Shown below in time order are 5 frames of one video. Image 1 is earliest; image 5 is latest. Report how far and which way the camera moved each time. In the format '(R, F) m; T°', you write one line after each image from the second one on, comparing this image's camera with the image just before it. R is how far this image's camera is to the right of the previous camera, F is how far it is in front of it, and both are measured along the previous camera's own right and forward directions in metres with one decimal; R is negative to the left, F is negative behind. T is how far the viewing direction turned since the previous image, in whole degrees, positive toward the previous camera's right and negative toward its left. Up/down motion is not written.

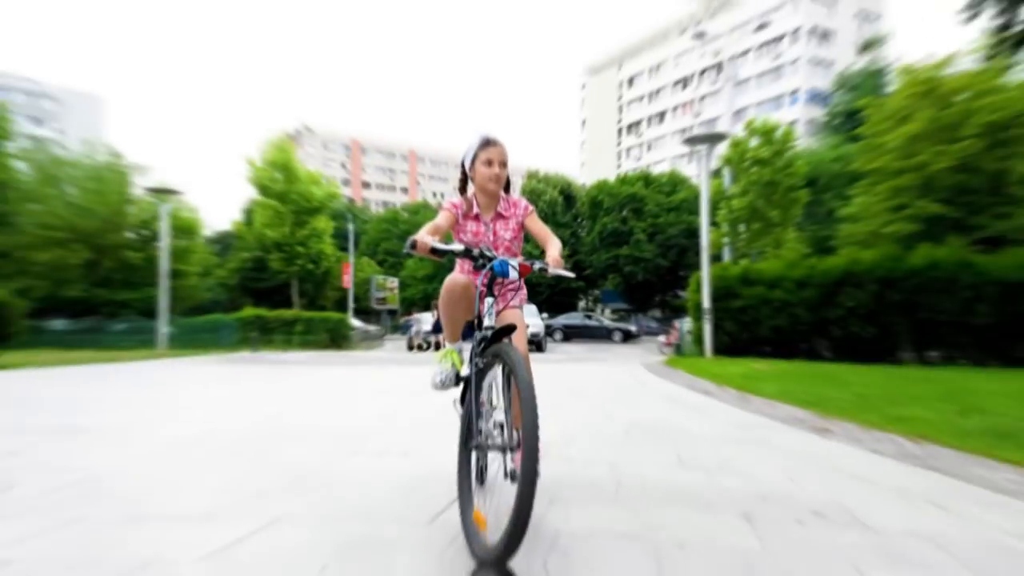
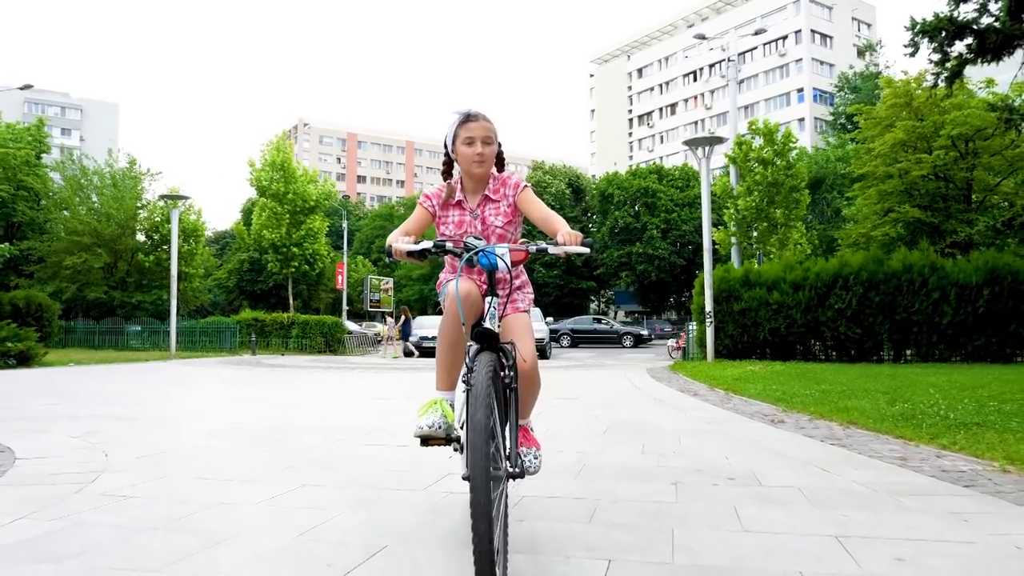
(+0.1, -0.9) m; +1°
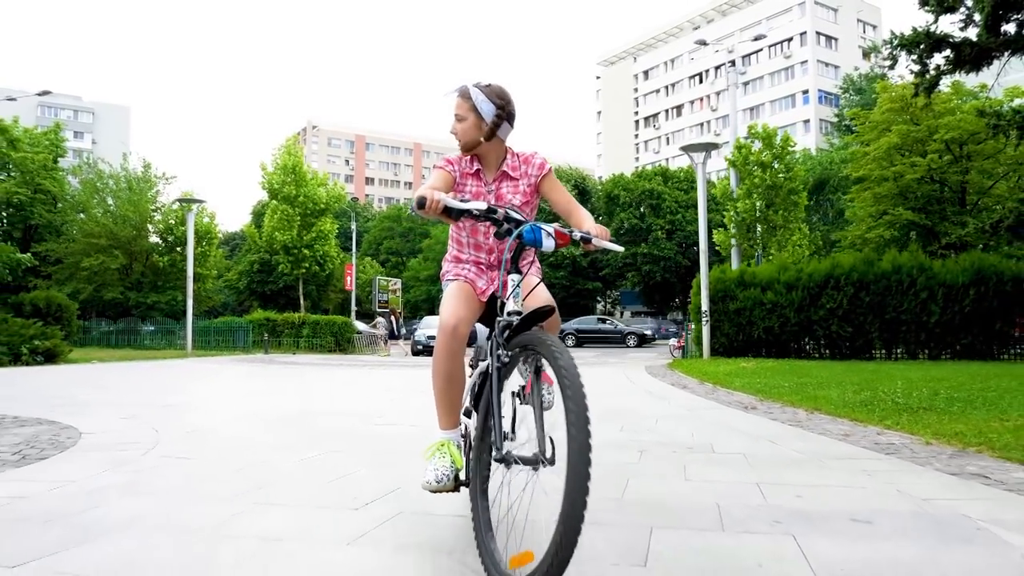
(+0.1, -0.7) m; -1°
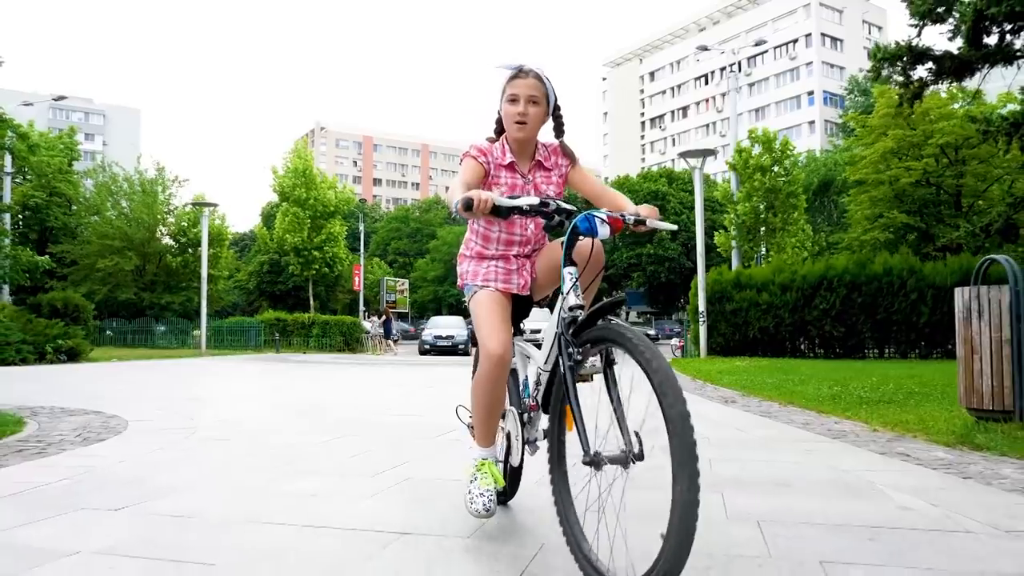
(+0.1, -0.6) m; -1°
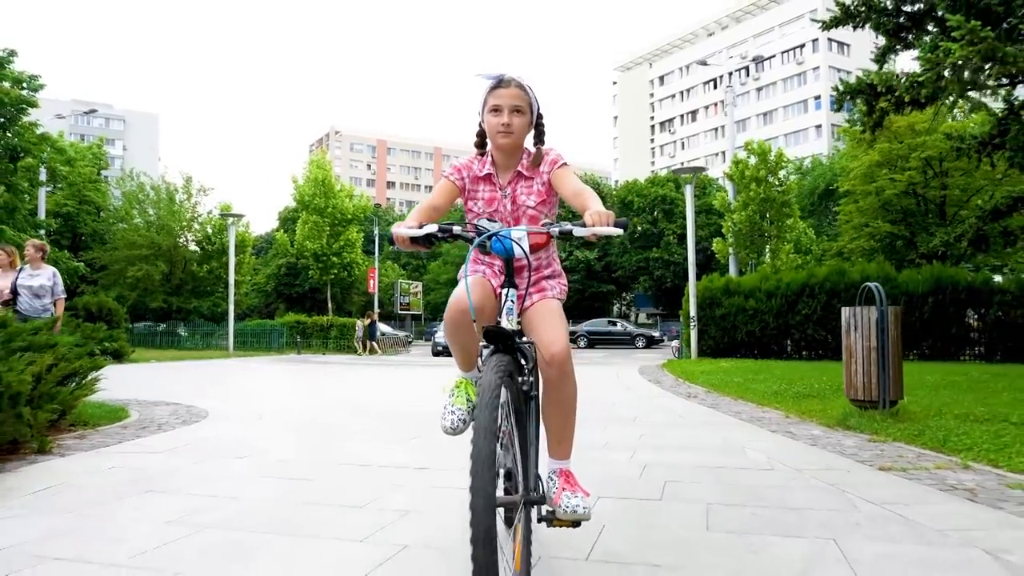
(+0.2, -1.6) m; -1°
